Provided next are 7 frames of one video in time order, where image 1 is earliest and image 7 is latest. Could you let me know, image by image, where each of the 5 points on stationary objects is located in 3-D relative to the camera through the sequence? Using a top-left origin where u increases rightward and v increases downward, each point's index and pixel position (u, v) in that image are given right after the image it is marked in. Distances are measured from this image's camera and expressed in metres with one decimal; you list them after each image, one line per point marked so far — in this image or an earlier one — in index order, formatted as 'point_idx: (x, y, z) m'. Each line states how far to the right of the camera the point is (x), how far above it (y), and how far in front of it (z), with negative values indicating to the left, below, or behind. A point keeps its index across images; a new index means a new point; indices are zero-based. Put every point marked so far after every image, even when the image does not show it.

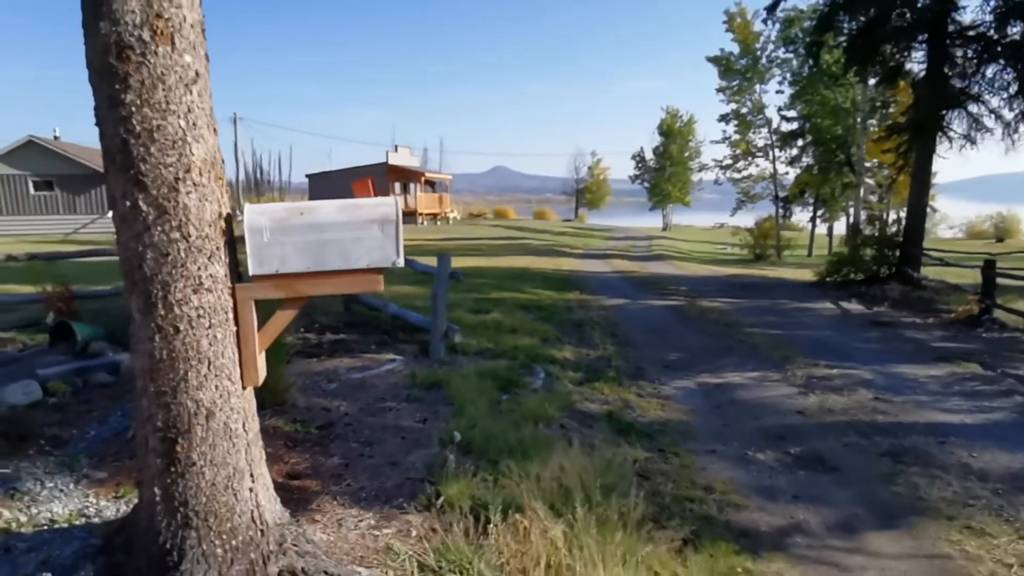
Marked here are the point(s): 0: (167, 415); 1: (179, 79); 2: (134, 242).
0: (-1.3, -0.5, +2.7) m
1: (-1.2, +0.8, +2.5) m
2: (-1.4, +0.2, +2.6) m
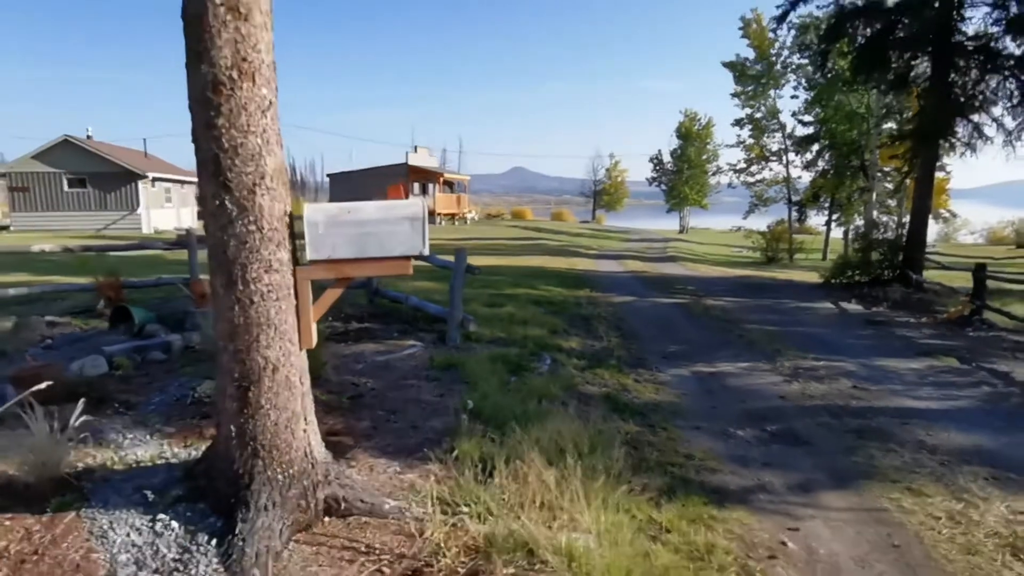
0: (-1.3, -0.4, +3.5) m
1: (-1.2, +0.8, +3.3) m
2: (-1.4, +0.3, +3.4) m
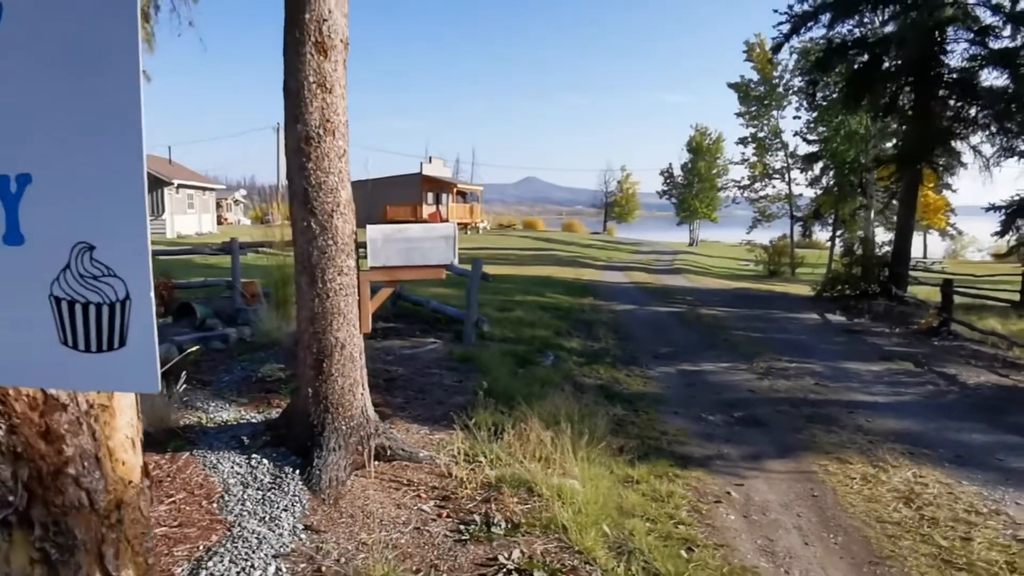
0: (-1.3, -0.4, +4.7) m
1: (-1.1, +0.9, +4.5) m
2: (-1.3, +0.3, +4.6) m
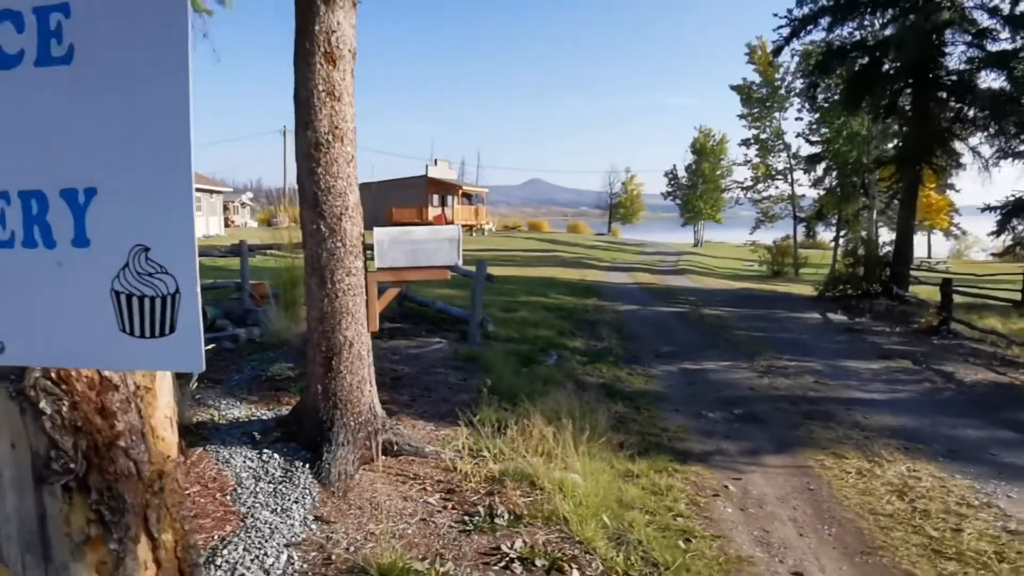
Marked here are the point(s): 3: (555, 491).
0: (-1.3, -0.4, +4.8) m
1: (-1.1, +0.9, +4.7) m
2: (-1.3, +0.3, +4.7) m
3: (+0.3, -1.3, +4.6) m
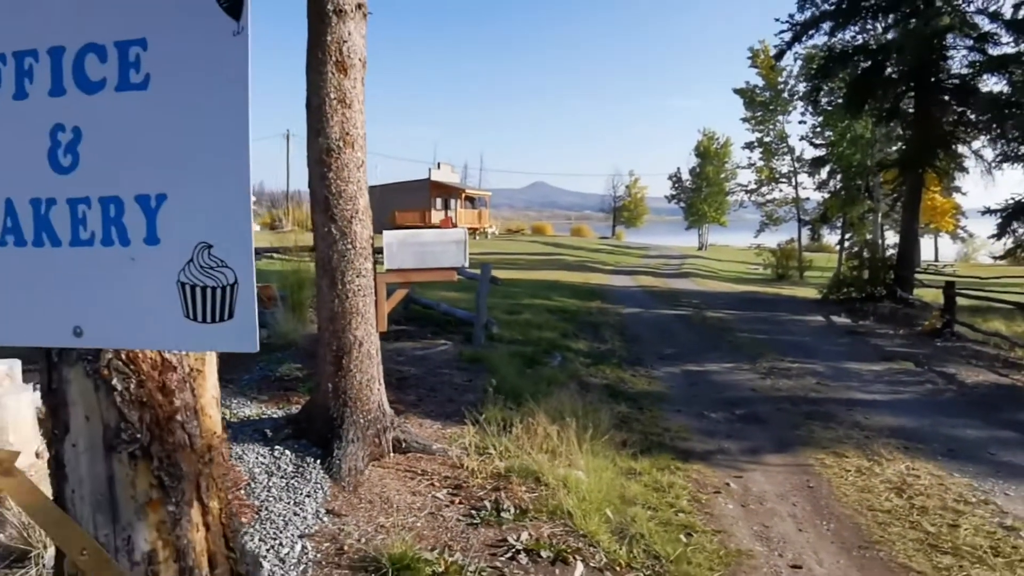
0: (-1.2, -0.4, +5.0) m
1: (-1.1, +0.8, +4.8) m
2: (-1.3, +0.3, +4.9) m
3: (+0.3, -1.3, +4.7) m
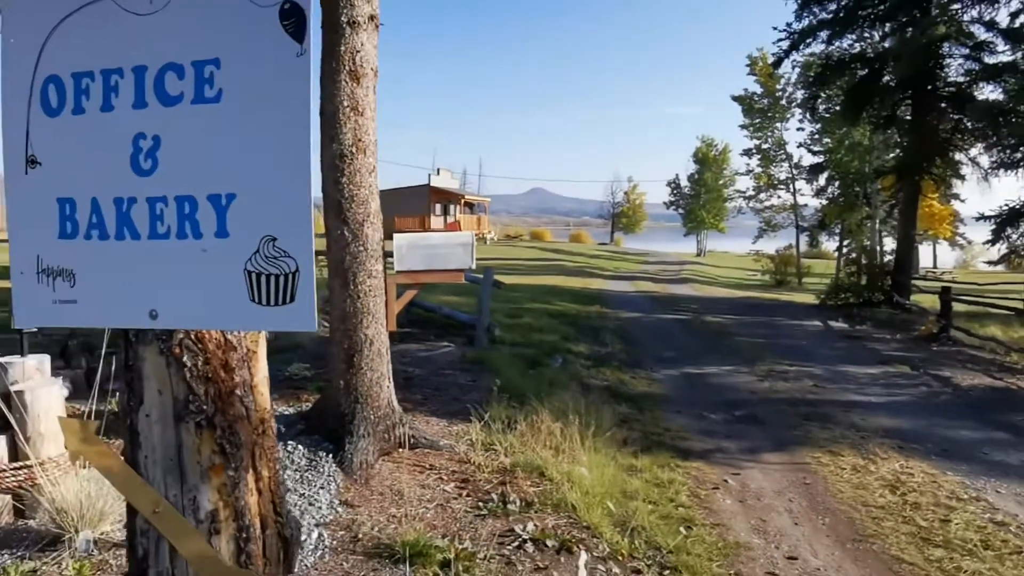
0: (-1.2, -0.4, +5.1) m
1: (-1.0, +0.8, +5.0) m
2: (-1.2, +0.3, +5.0) m
3: (+0.4, -1.4, +4.9) m
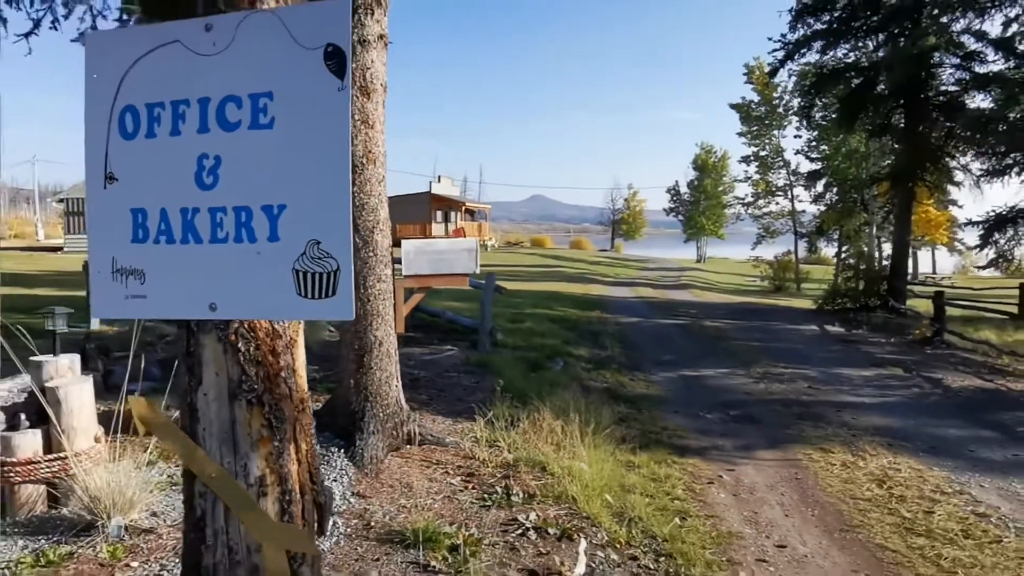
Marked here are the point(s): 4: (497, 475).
0: (-1.2, -0.4, +5.4) m
1: (-1.0, +0.8, +5.2) m
2: (-1.2, +0.2, +5.3) m
3: (+0.4, -1.4, +5.1) m
4: (-0.1, -1.4, +5.2) m
